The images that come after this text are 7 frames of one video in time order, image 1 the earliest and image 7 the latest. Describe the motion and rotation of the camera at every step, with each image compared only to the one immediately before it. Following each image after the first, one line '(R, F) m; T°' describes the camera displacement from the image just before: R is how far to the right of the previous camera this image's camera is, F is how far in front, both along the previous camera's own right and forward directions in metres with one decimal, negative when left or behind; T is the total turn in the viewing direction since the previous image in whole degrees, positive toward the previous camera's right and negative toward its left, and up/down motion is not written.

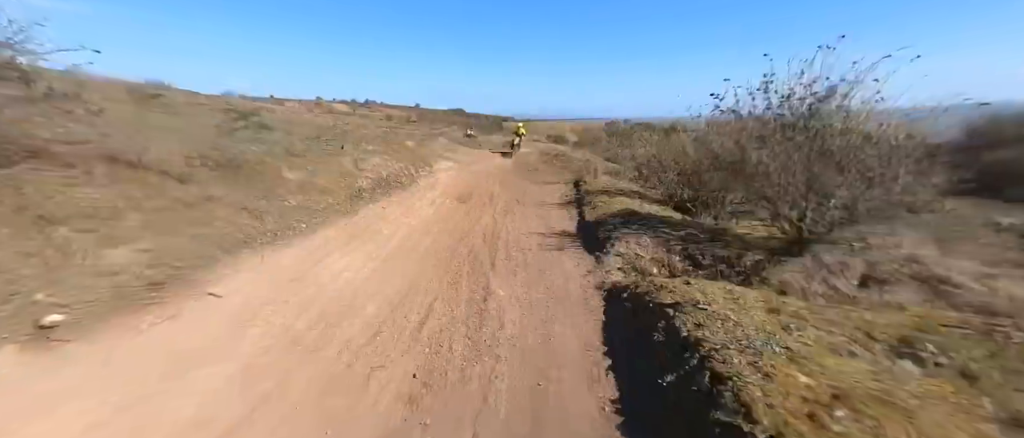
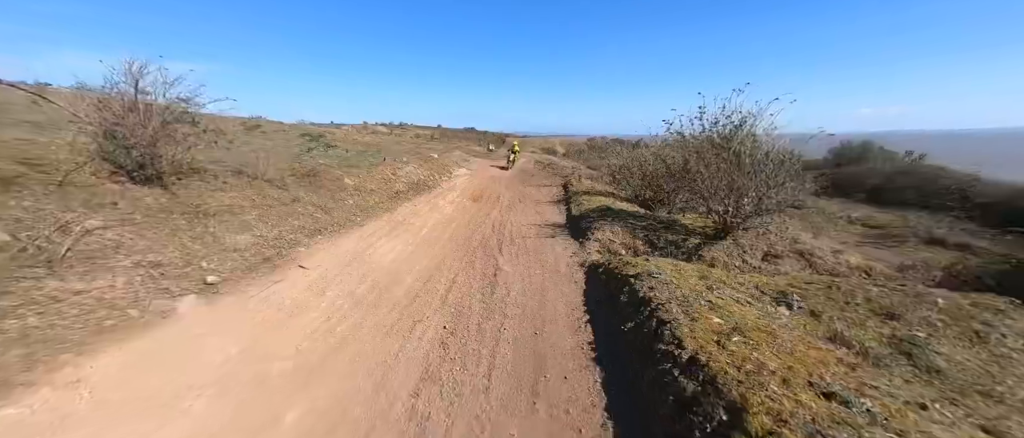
(-0.2, -2.1) m; +1°
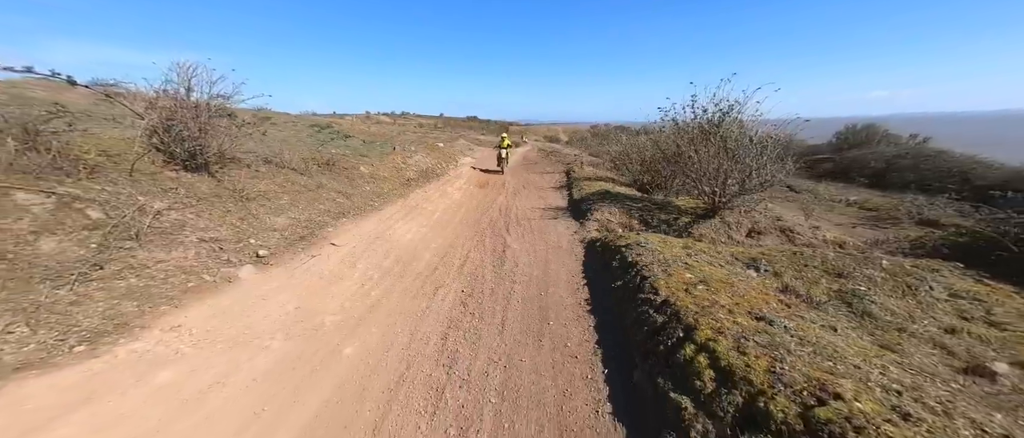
(-0.1, -0.8) m; -1°
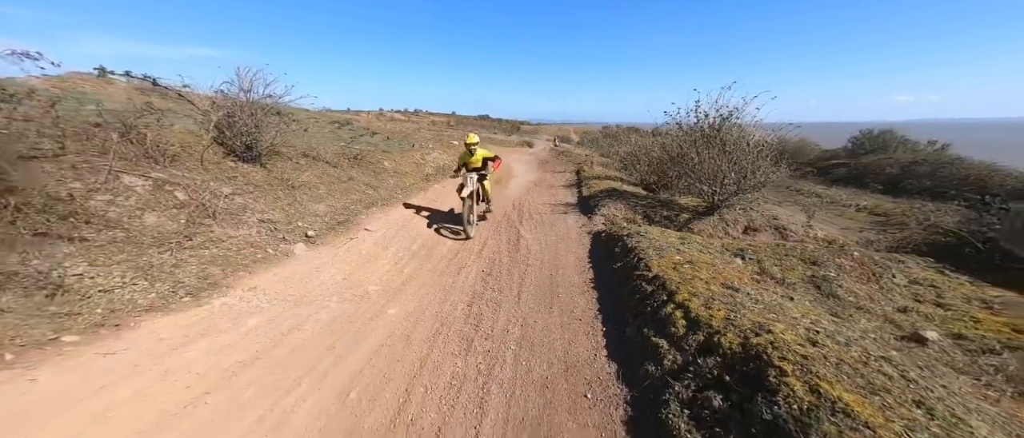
(-0.1, -0.8) m; -1°
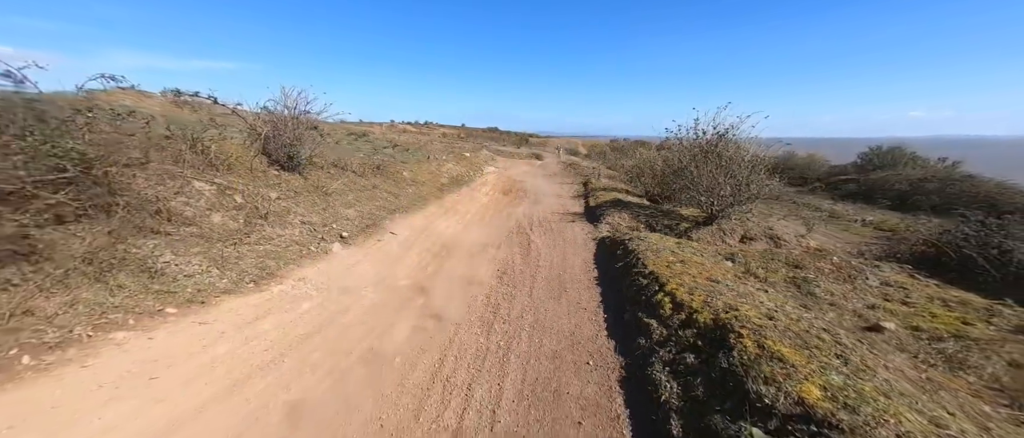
(-0.1, -0.7) m; -1°
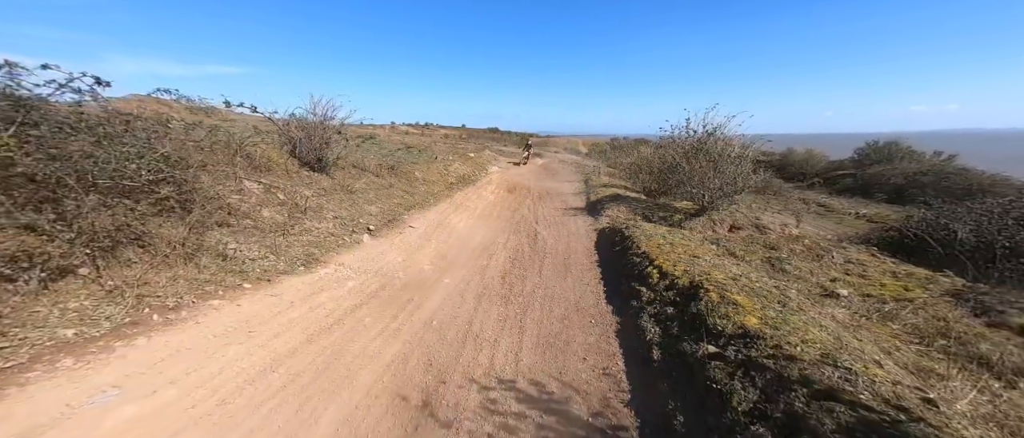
(-0.2, -0.9) m; 0°
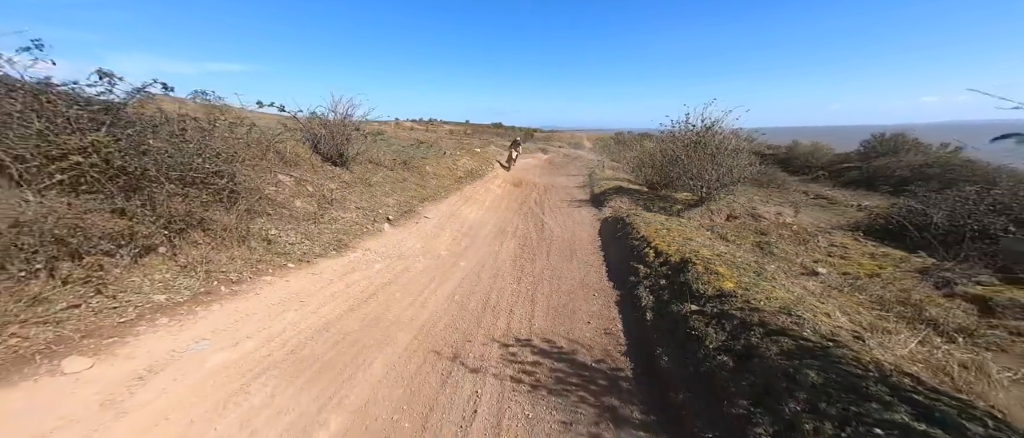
(-0.1, -0.6) m; -1°
